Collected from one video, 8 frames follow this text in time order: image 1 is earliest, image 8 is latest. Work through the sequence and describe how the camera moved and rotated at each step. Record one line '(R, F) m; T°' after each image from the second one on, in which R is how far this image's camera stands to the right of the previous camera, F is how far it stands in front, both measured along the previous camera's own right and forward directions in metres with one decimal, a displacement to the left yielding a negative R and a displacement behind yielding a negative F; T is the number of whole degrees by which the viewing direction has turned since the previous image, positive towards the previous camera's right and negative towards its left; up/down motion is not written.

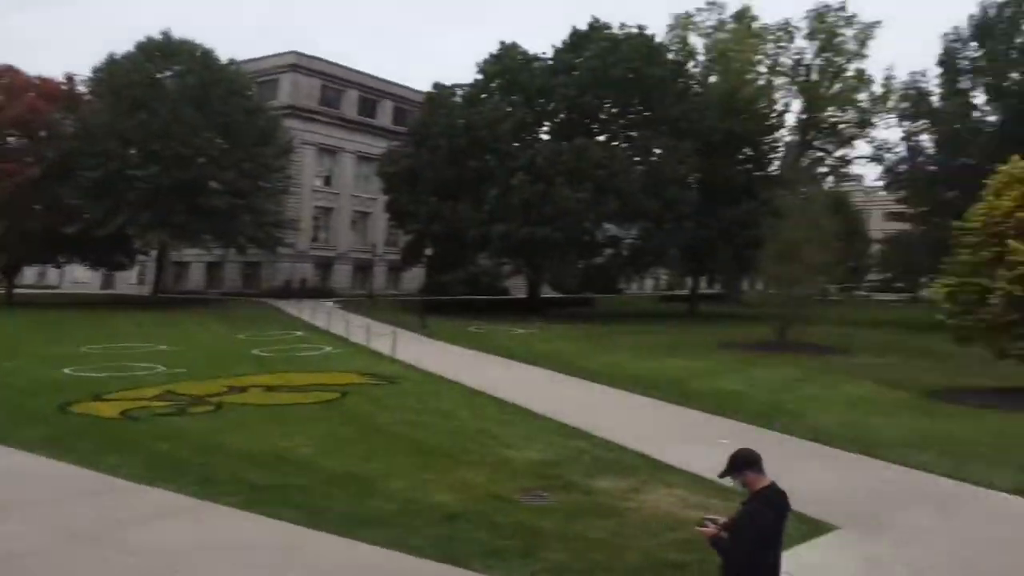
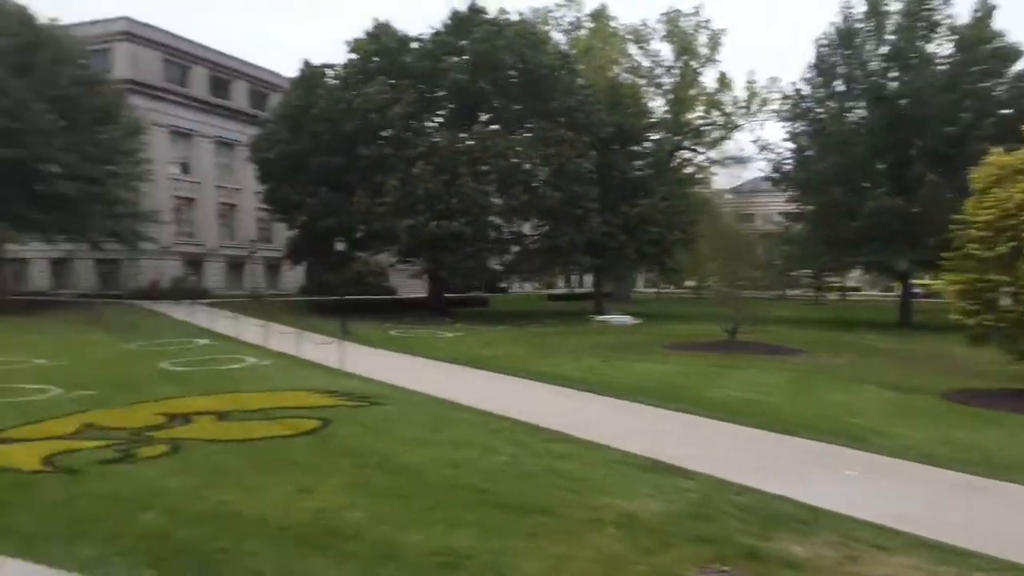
(-1.8, +3.1) m; +31°
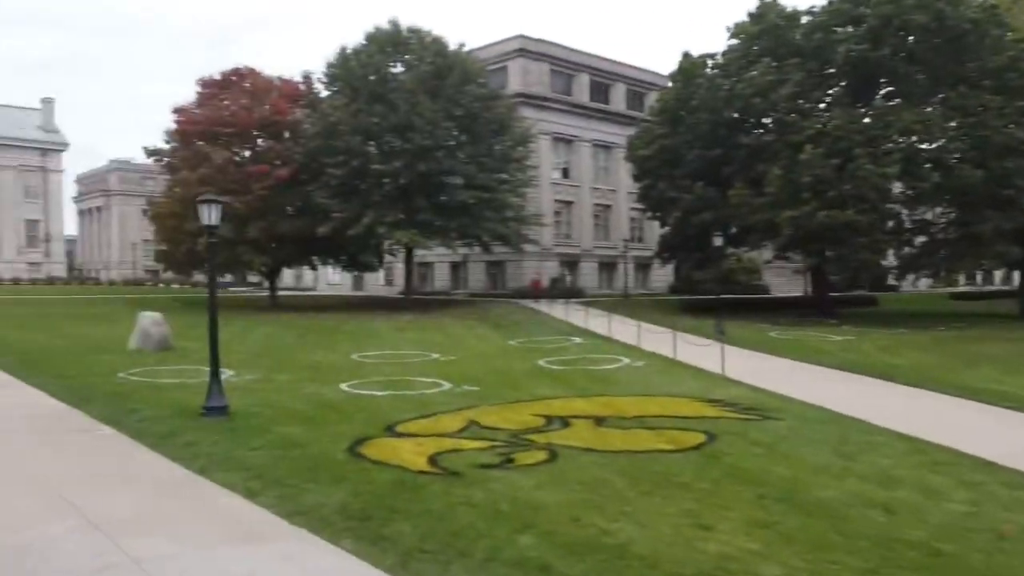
(-0.5, +1.3) m; -25°
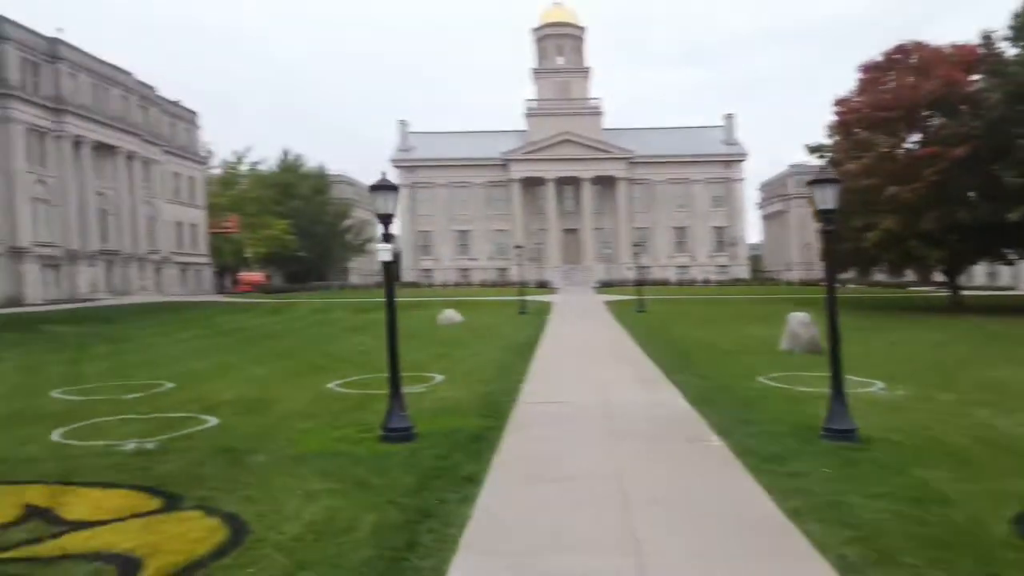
(-1.0, +1.0) m; -30°
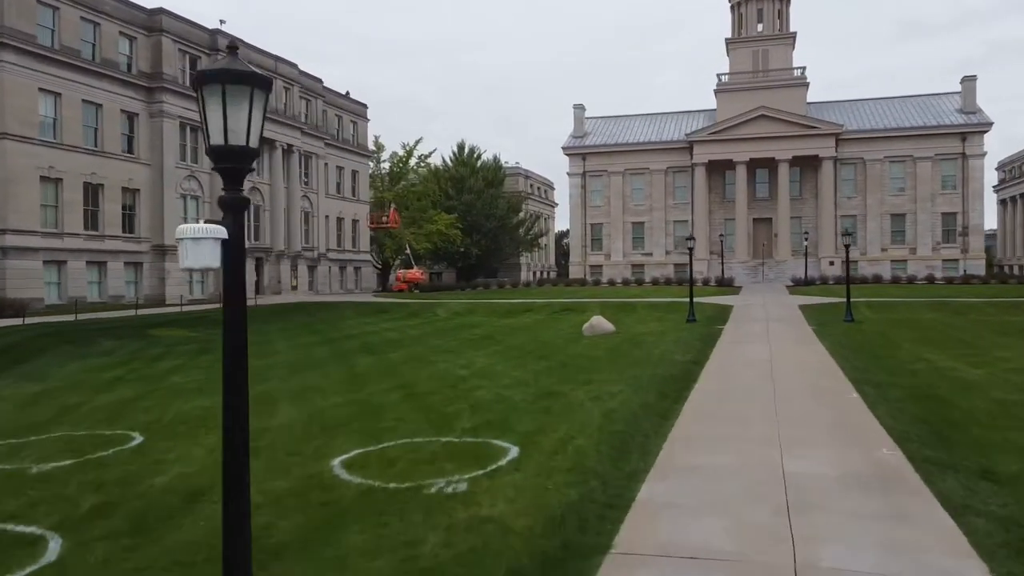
(+0.7, +5.8) m; -13°
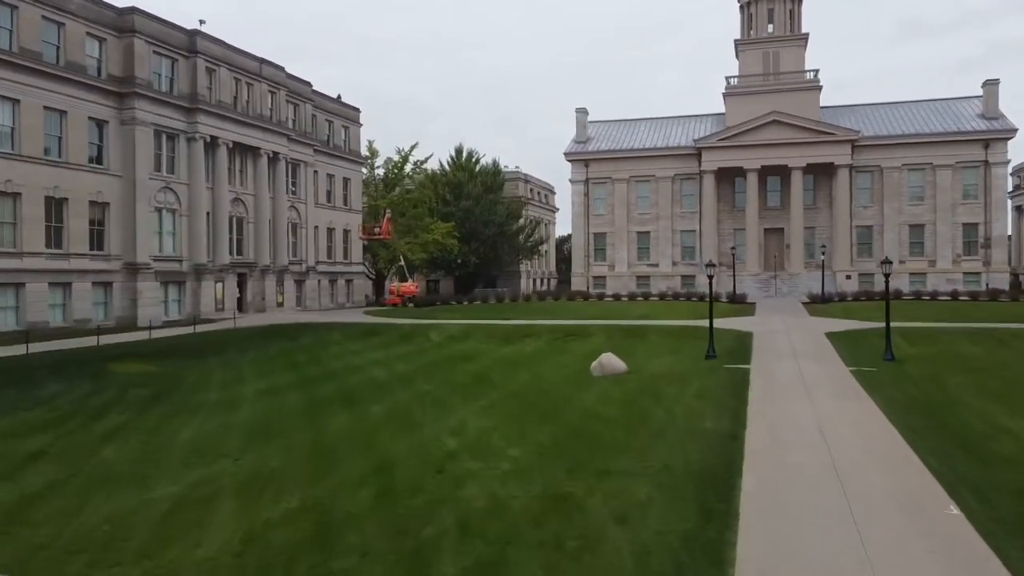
(0.0, +2.7) m; 0°
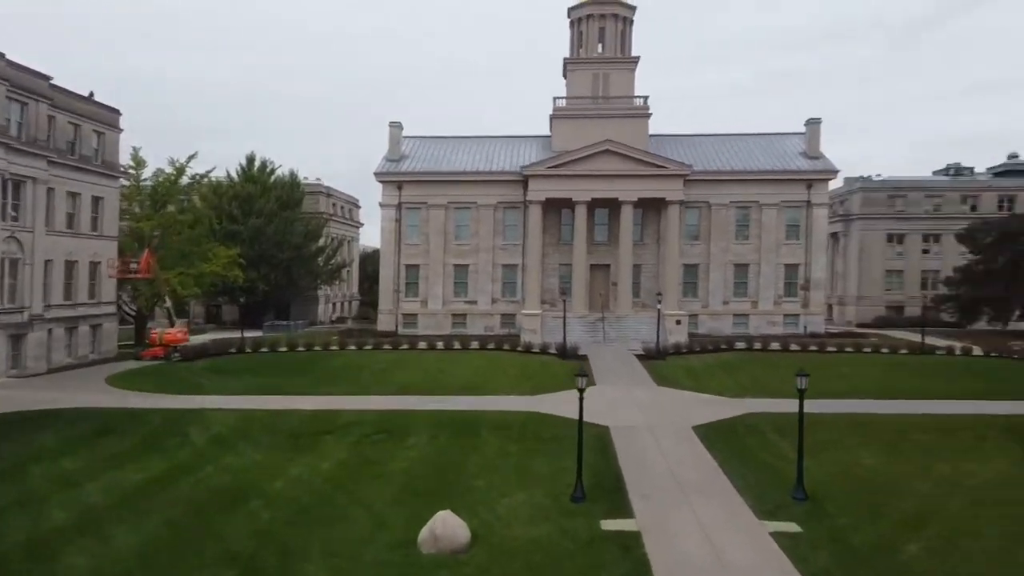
(+0.2, +7.0) m; +14°
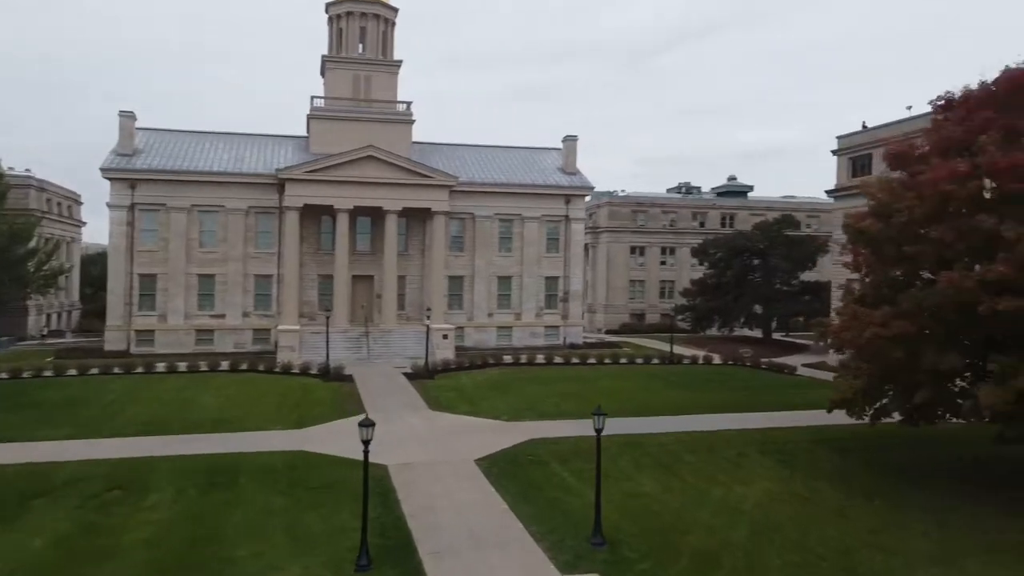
(-0.5, +2.1) m; +17°
